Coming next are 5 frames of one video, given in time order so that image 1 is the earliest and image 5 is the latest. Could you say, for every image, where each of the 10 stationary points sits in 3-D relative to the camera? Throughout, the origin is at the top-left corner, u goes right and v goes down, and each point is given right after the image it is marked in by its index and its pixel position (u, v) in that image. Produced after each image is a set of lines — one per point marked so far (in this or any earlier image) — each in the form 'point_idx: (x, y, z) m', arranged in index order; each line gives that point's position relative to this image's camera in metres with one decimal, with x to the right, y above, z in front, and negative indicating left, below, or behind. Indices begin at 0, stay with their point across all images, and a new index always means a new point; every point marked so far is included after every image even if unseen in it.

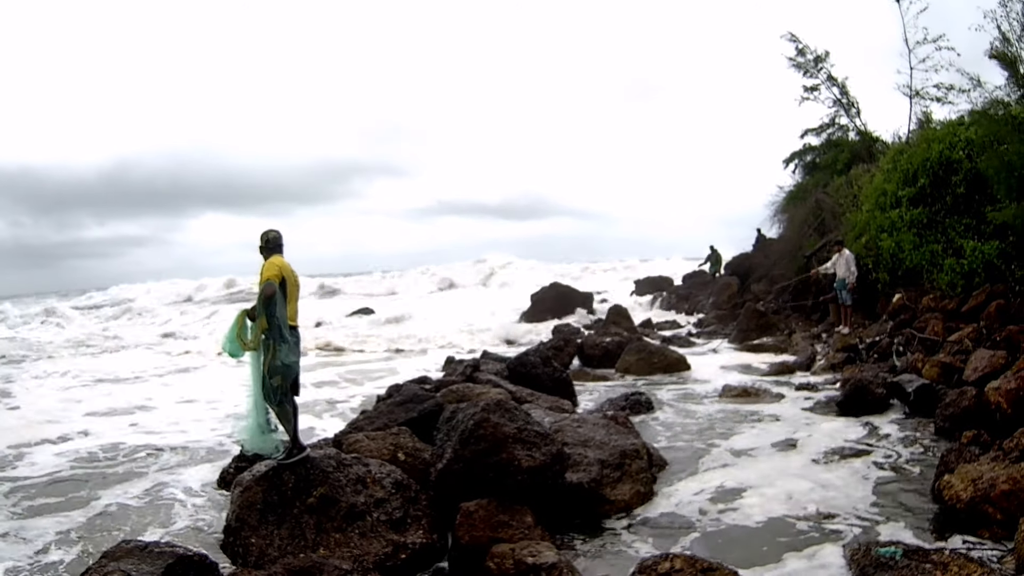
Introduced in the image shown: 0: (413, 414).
0: (-0.9, -1.3, +8.1) m
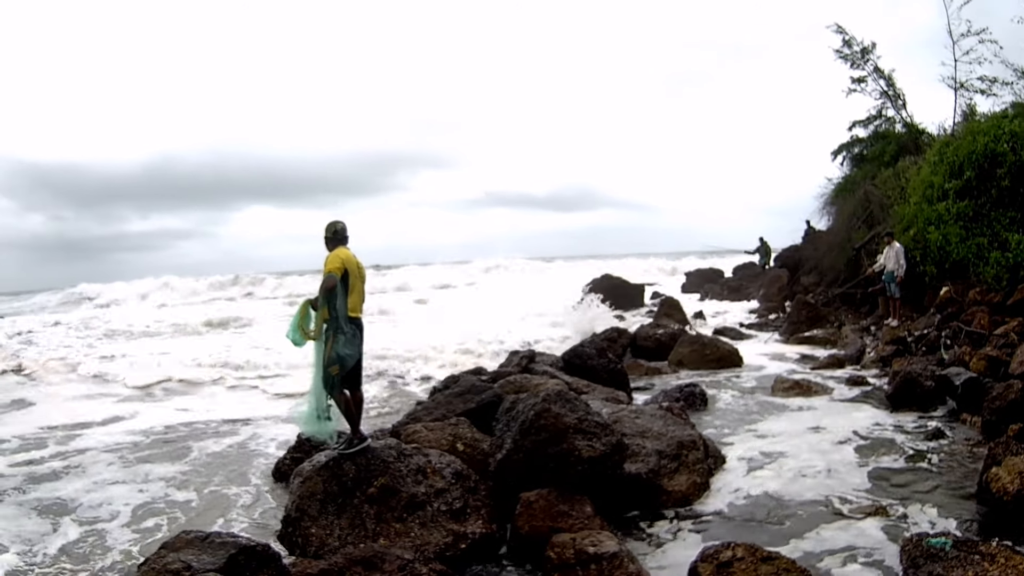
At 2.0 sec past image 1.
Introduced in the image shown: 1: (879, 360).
0: (-0.4, -1.3, +8.1) m
1: (+5.6, -1.1, +11.5) m
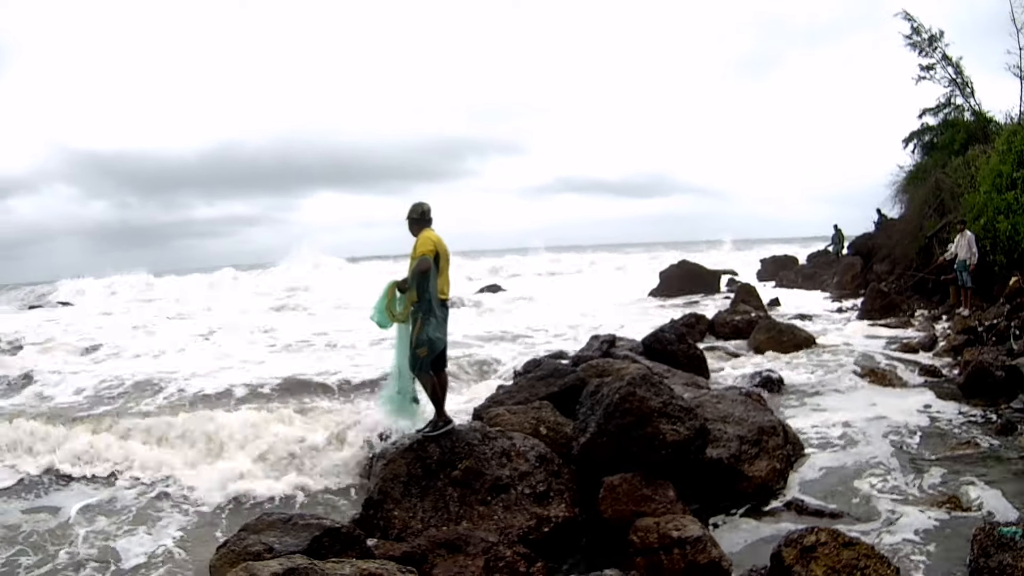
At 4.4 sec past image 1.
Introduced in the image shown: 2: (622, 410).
0: (+0.4, -1.1, +8.1) m
1: (+6.4, -1.0, +11.4) m
2: (+1.0, -1.1, +7.0) m
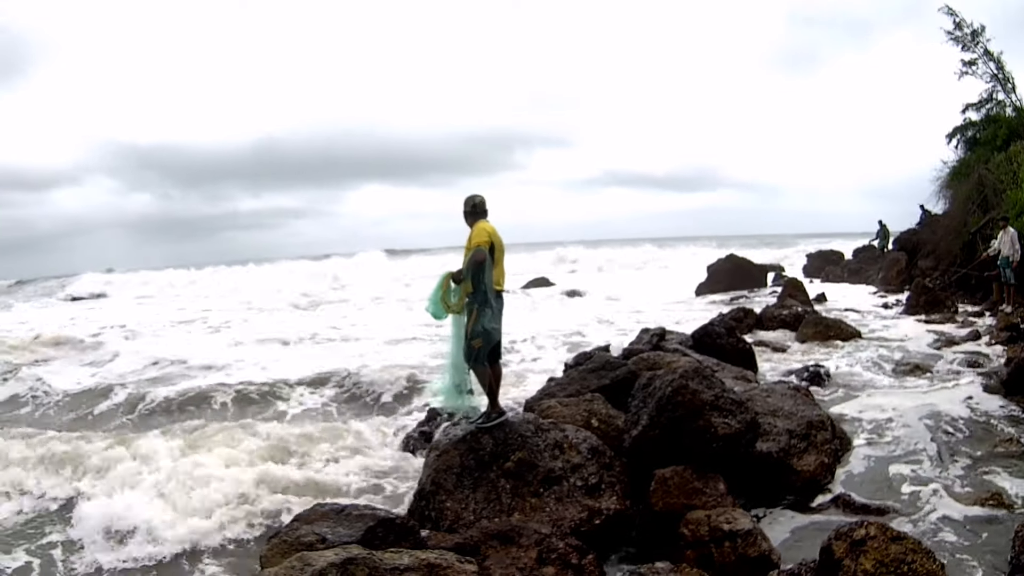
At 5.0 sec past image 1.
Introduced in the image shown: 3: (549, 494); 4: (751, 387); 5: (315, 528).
0: (+0.9, -1.0, +8.1) m
1: (+6.9, -0.9, +11.4) m
2: (+1.5, -1.1, +7.0) m
3: (+0.3, -1.9, +6.8) m
4: (+2.5, -1.1, +8.4) m
5: (-1.7, -2.1, +6.7) m
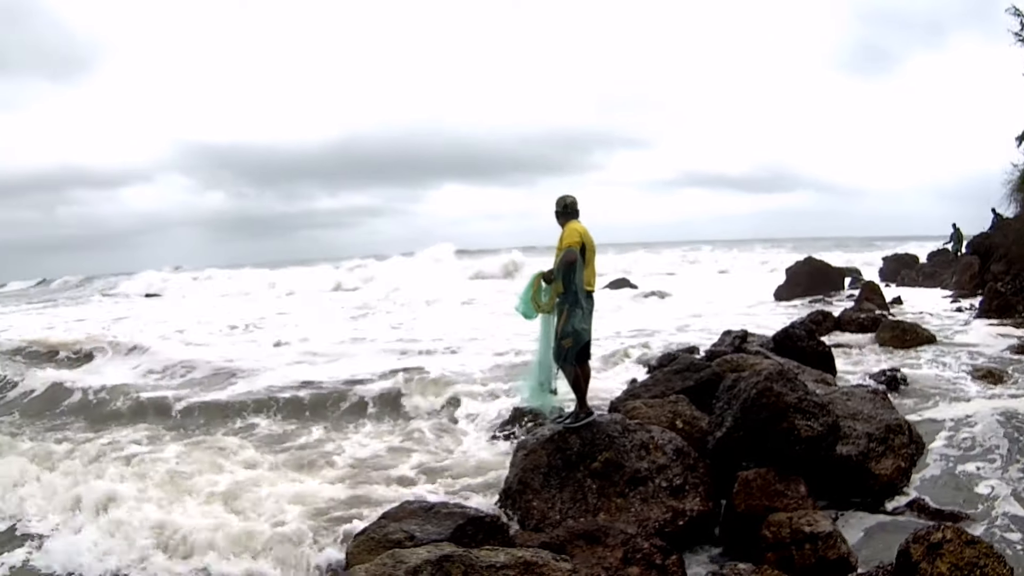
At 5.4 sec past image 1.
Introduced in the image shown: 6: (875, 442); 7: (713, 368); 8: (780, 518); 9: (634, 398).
0: (+1.7, -1.1, +8.2) m
1: (+7.7, -0.9, +11.4) m
2: (+2.3, -1.1, +7.1) m
3: (+1.1, -1.9, +6.9) m
4: (+3.3, -1.2, +8.4) m
5: (-0.9, -2.2, +6.8) m
6: (+3.6, -1.5, +7.5) m
7: (+1.9, -0.9, +8.4) m
8: (+2.4, -2.0, +6.4) m
9: (+1.1, -1.2, +8.2) m
